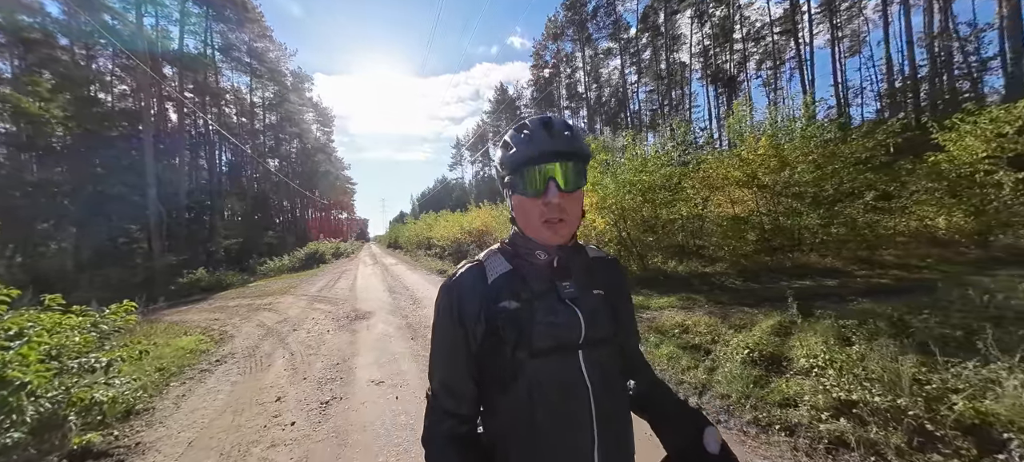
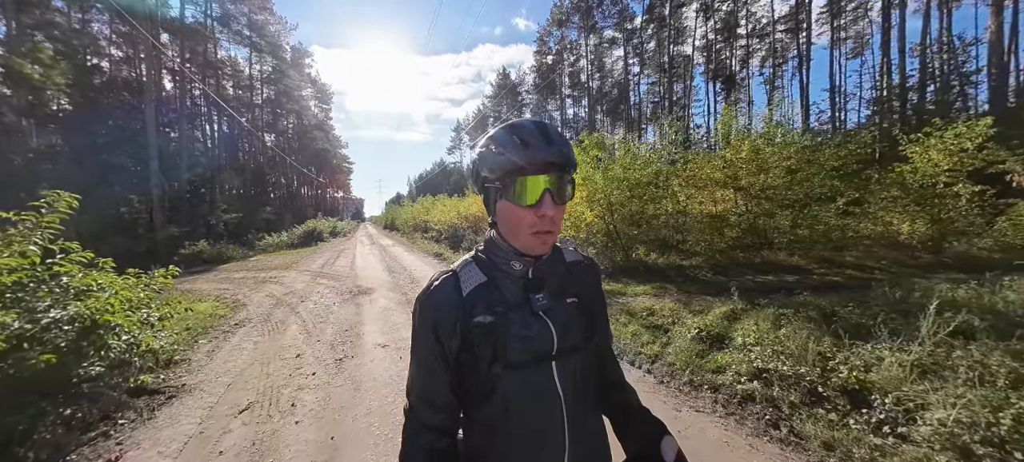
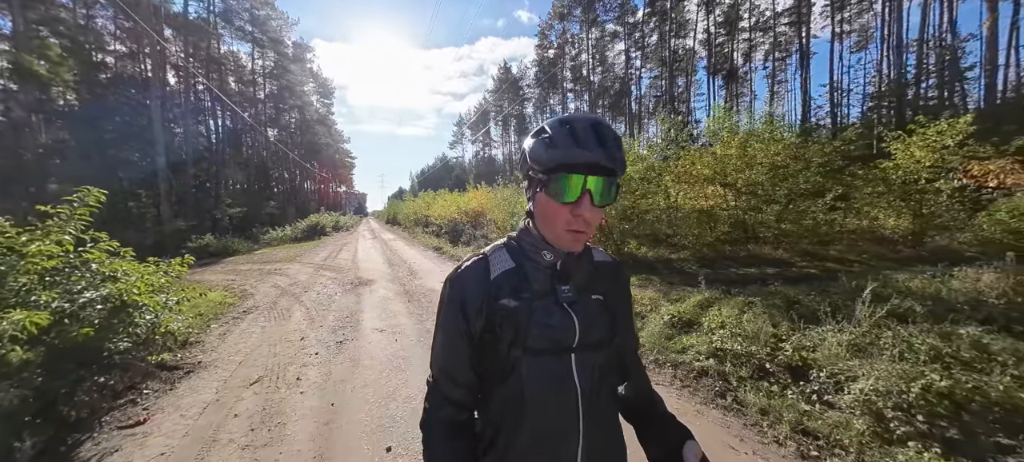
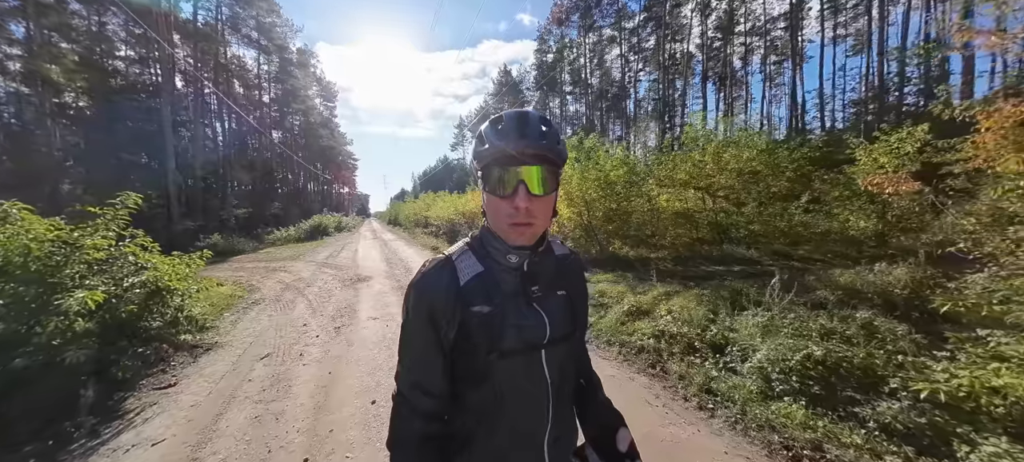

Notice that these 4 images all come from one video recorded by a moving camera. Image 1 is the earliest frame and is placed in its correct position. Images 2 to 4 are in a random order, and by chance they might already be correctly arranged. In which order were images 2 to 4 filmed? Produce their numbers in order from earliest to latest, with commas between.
2, 3, 4
